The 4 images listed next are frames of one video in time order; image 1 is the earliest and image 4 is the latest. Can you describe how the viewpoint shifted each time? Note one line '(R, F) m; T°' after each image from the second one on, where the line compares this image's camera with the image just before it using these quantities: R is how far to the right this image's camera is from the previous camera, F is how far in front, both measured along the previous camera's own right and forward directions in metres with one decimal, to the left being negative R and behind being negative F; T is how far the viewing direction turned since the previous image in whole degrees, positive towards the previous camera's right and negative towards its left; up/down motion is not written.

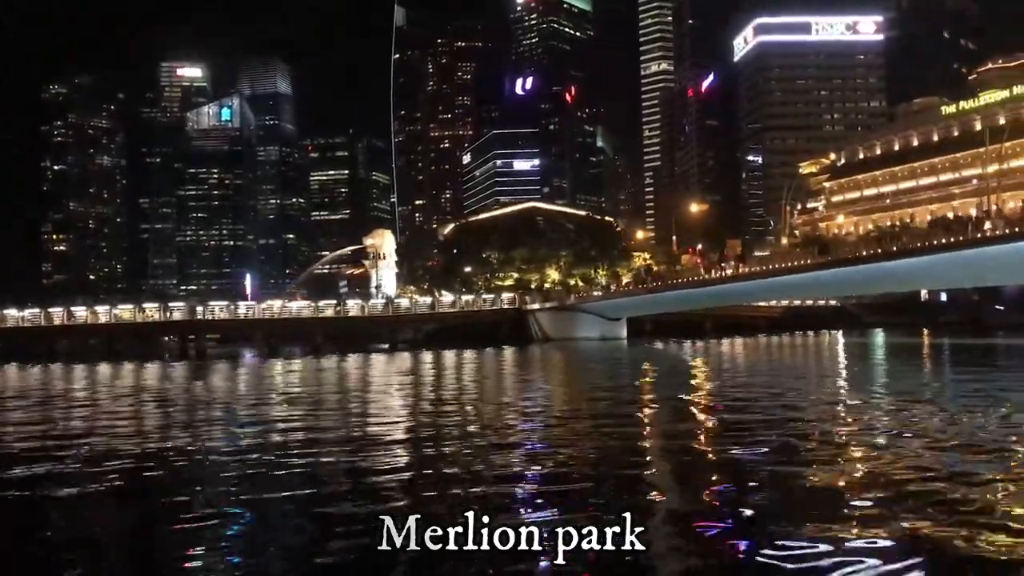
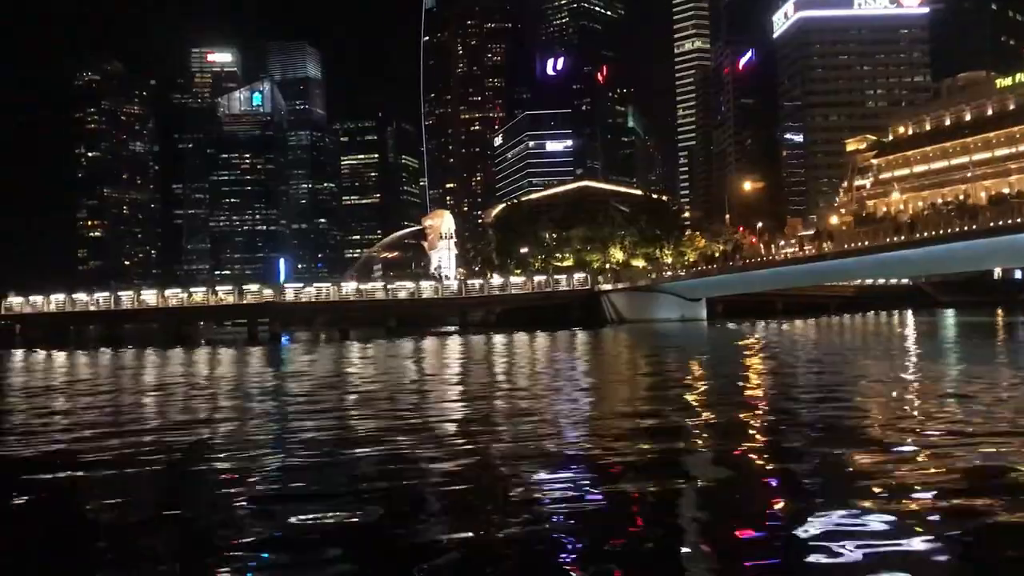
(-1.7, +1.3) m; -2°
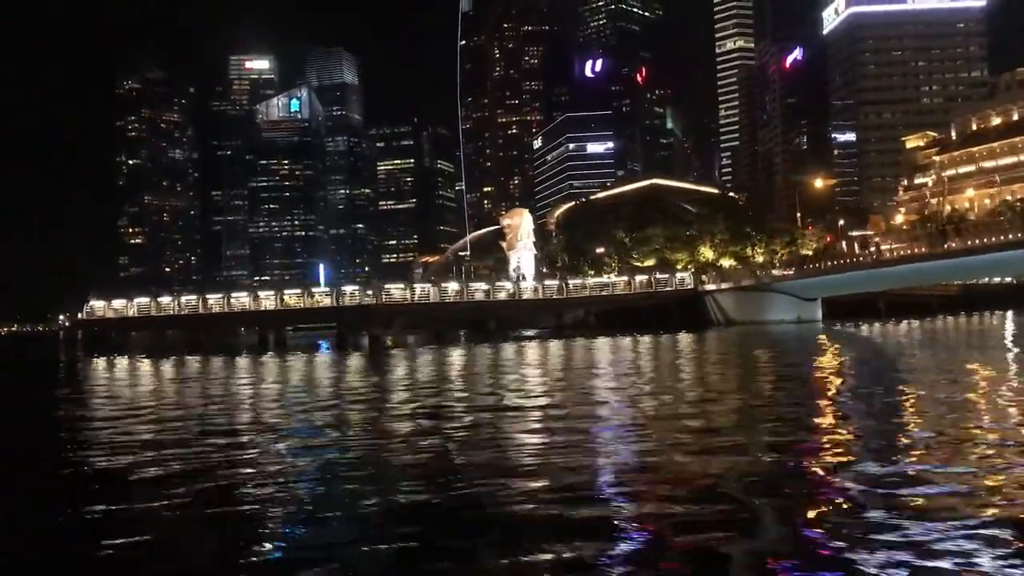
(-2.4, +2.1) m; -2°
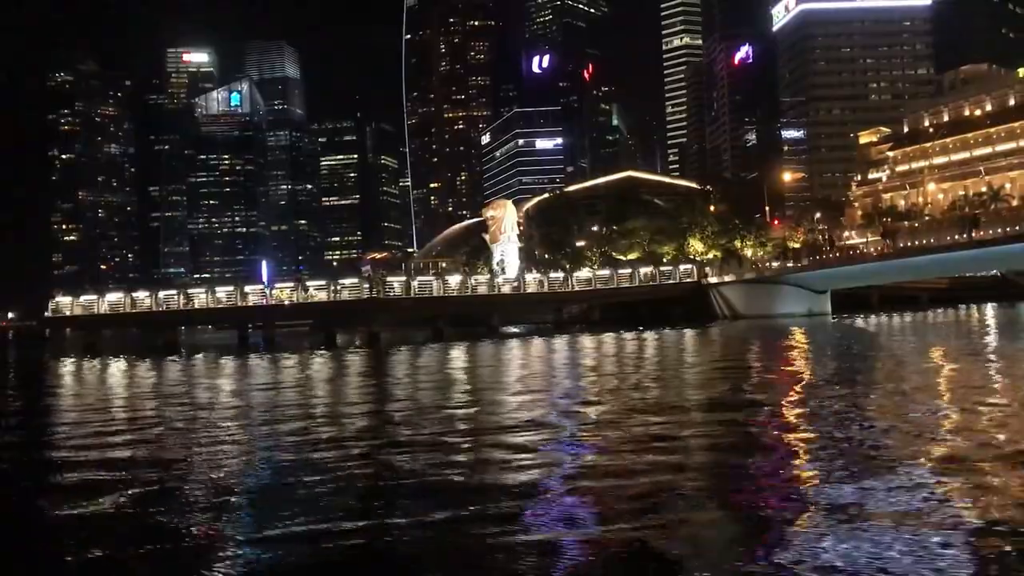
(-1.9, +1.9) m; +3°
